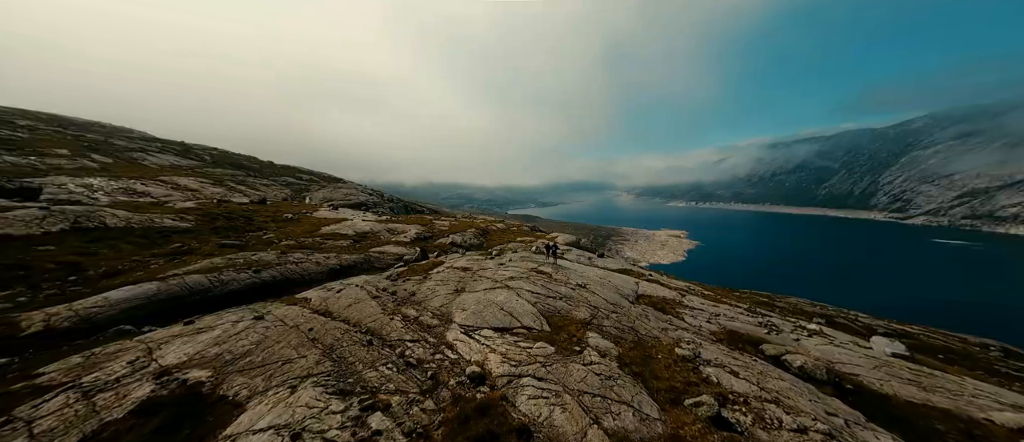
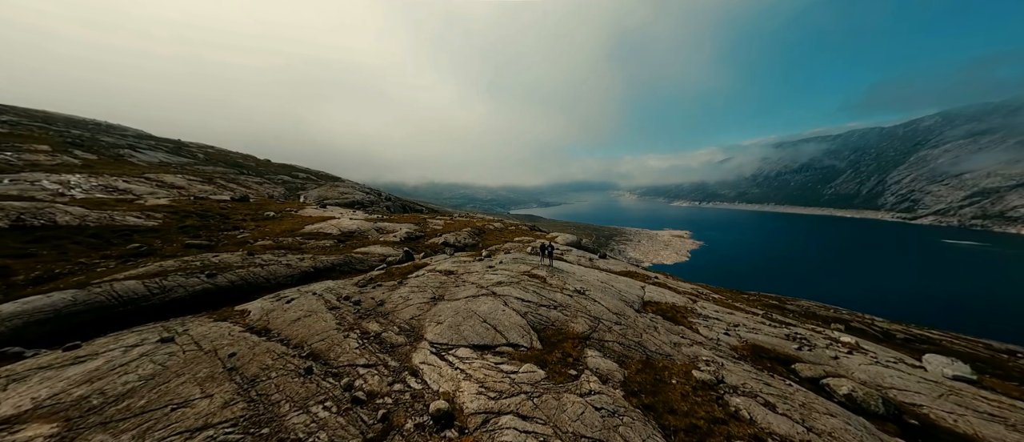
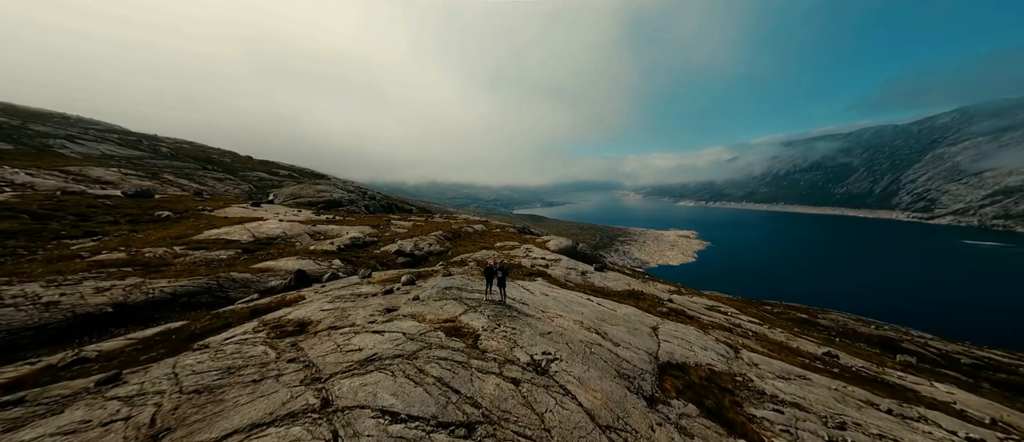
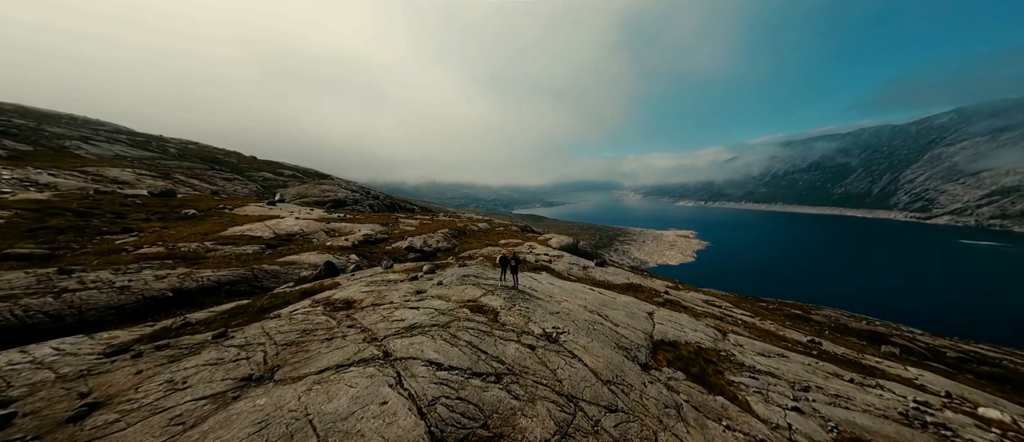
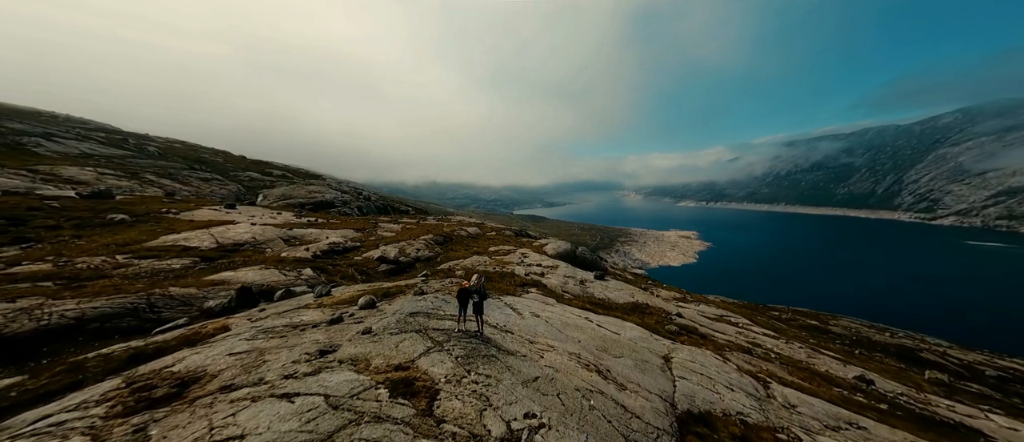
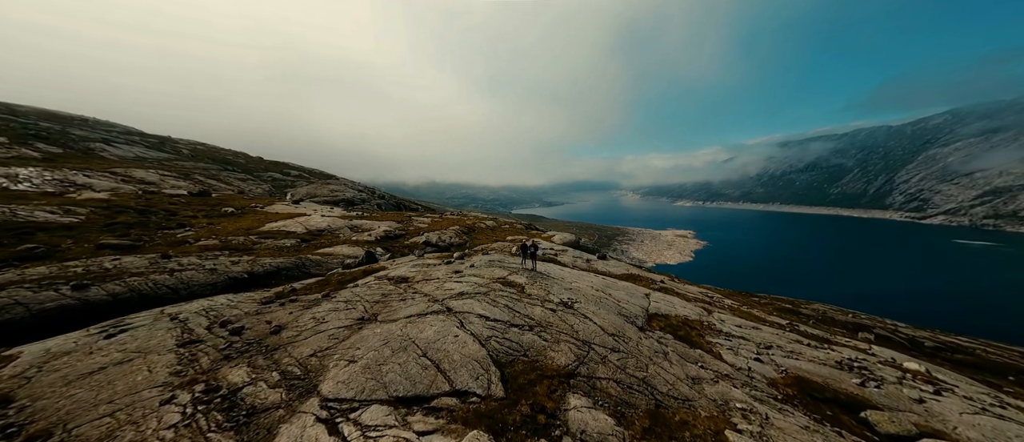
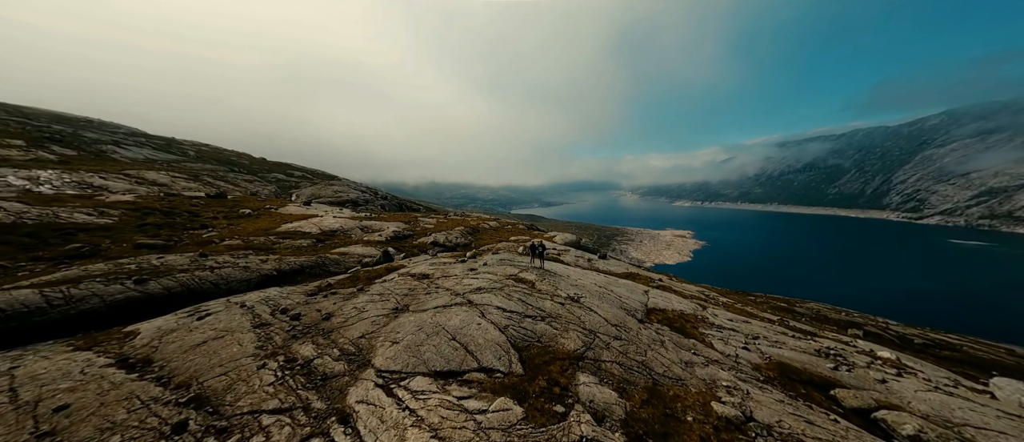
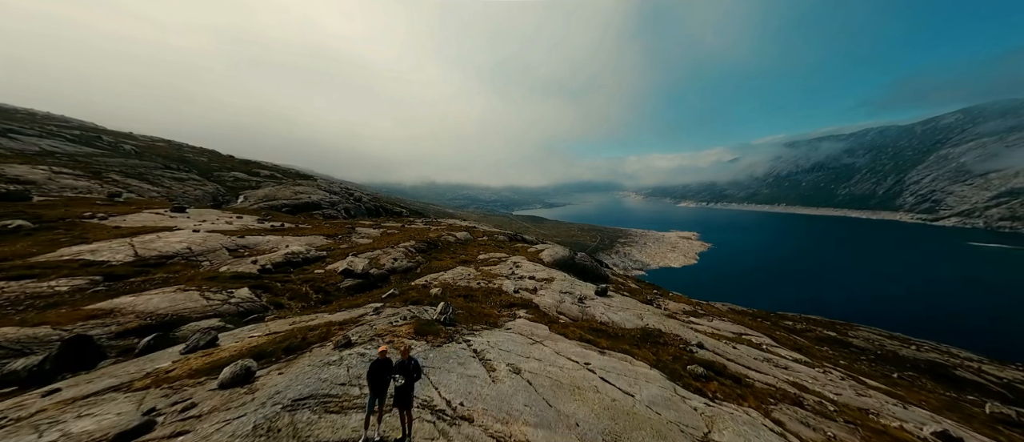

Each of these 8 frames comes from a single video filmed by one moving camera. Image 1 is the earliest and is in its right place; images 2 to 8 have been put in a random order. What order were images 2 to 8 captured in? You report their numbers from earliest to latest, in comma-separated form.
2, 7, 6, 4, 3, 5, 8
